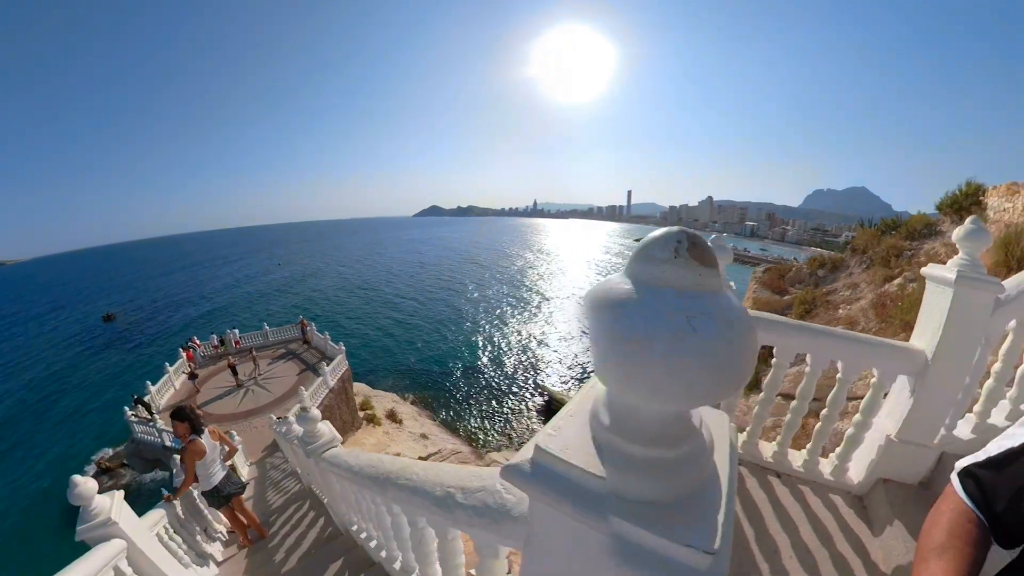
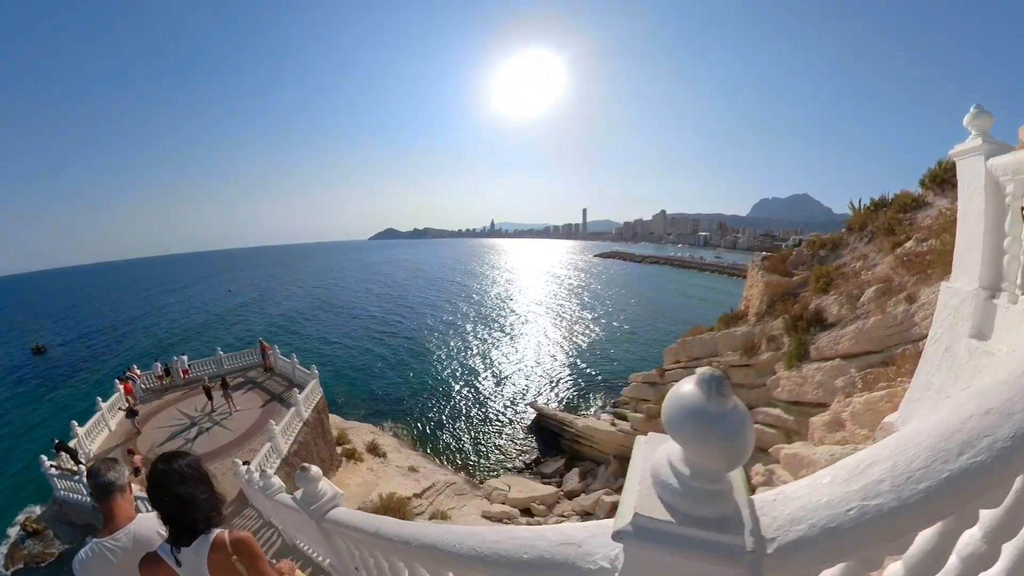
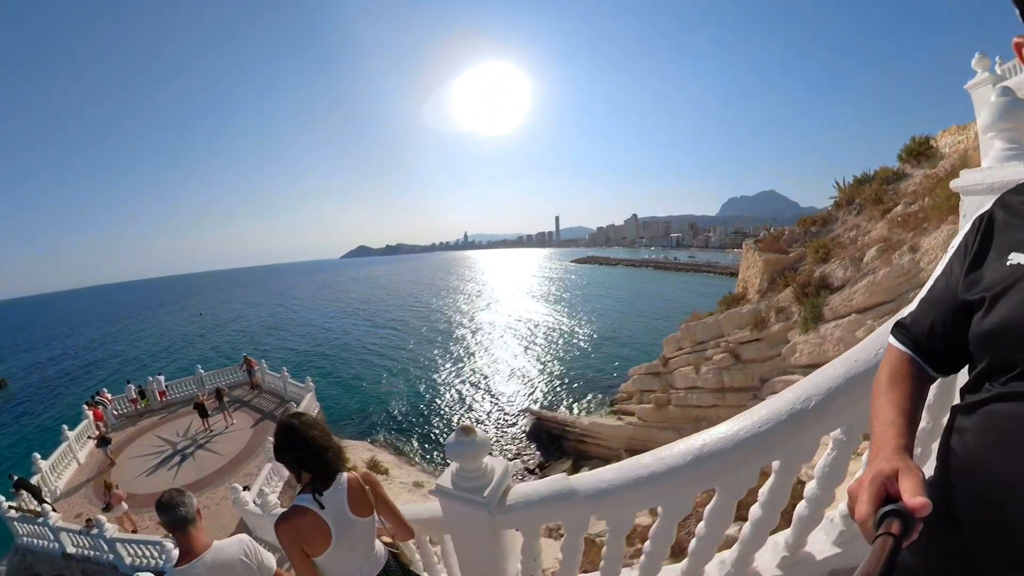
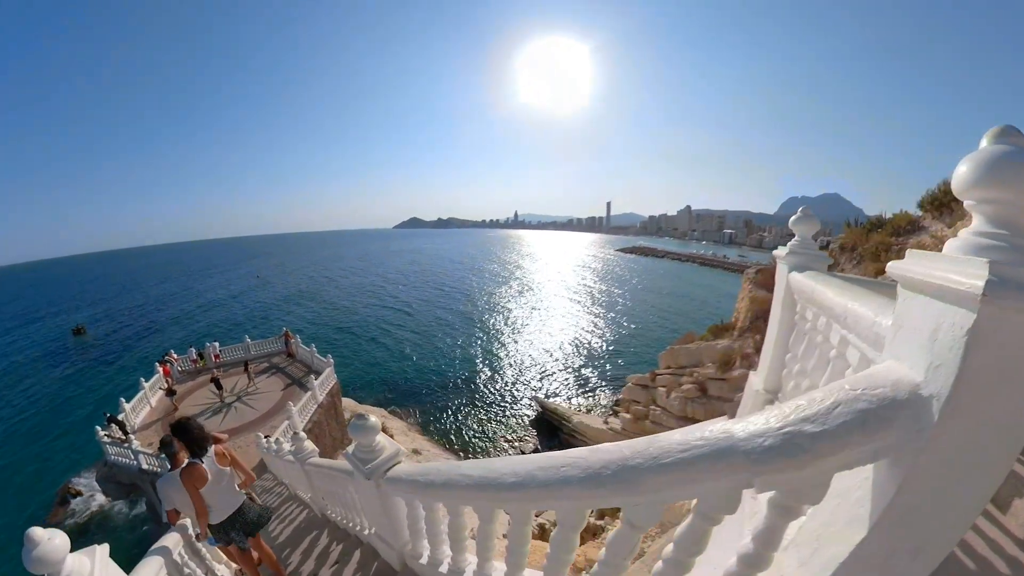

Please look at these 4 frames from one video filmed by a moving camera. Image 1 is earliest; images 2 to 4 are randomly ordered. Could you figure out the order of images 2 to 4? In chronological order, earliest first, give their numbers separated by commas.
4, 2, 3
